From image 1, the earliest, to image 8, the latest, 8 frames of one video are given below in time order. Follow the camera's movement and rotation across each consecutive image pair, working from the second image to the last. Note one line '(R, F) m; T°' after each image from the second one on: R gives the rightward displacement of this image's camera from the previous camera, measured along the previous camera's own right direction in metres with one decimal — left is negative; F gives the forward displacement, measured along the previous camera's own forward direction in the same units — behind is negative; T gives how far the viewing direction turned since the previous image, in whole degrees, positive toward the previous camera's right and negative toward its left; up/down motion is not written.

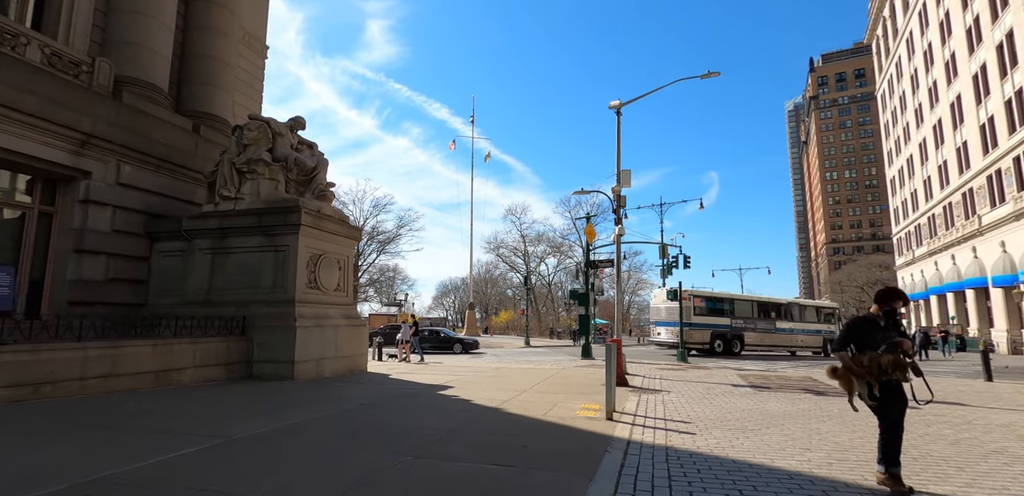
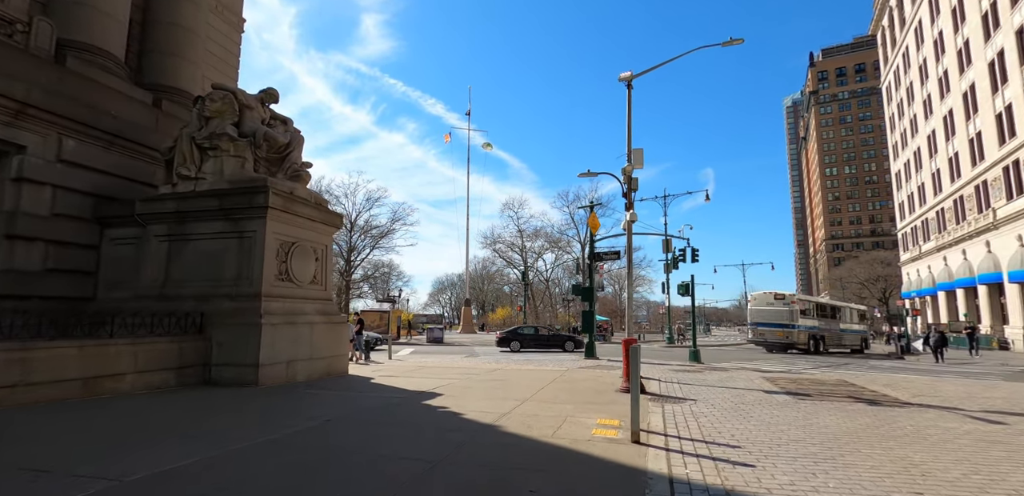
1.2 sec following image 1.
(0.0, +1.4) m; 0°
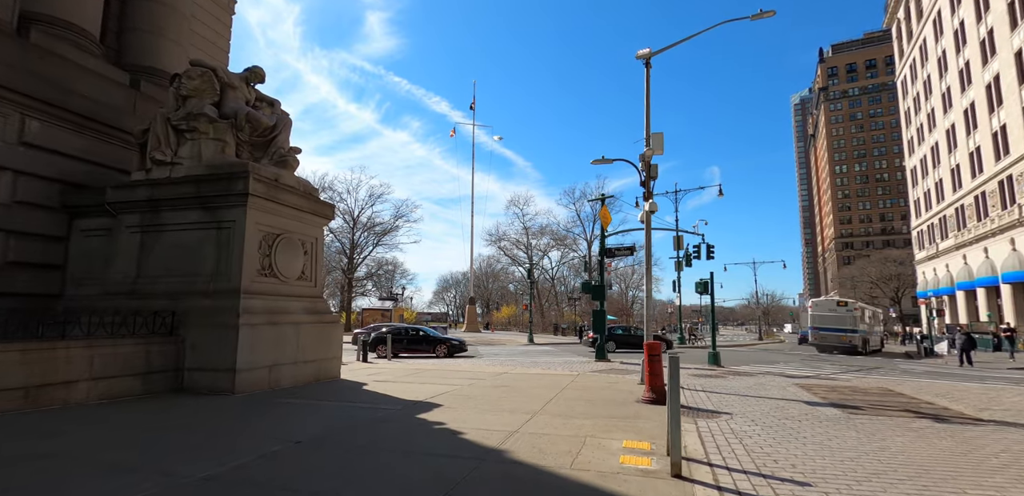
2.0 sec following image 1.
(0.0, +1.0) m; -1°
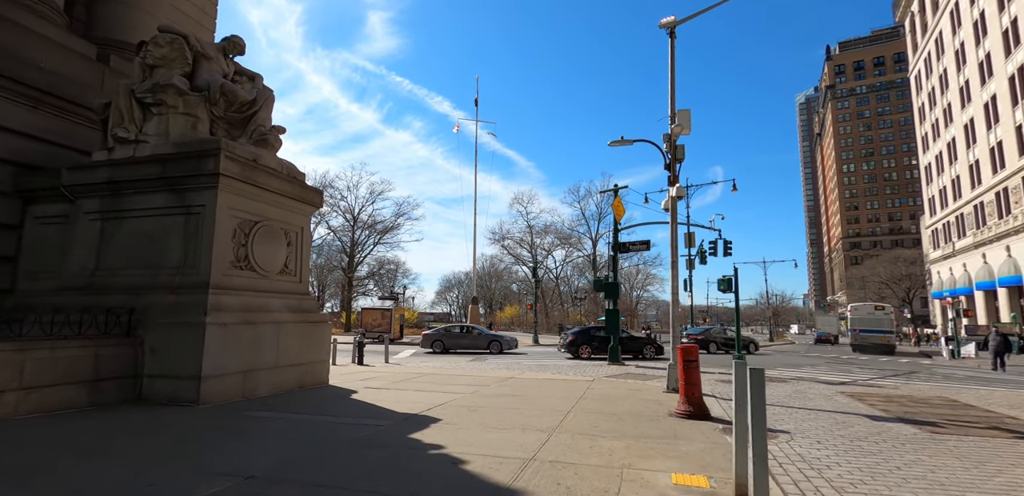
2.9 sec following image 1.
(-0.1, +1.2) m; 0°
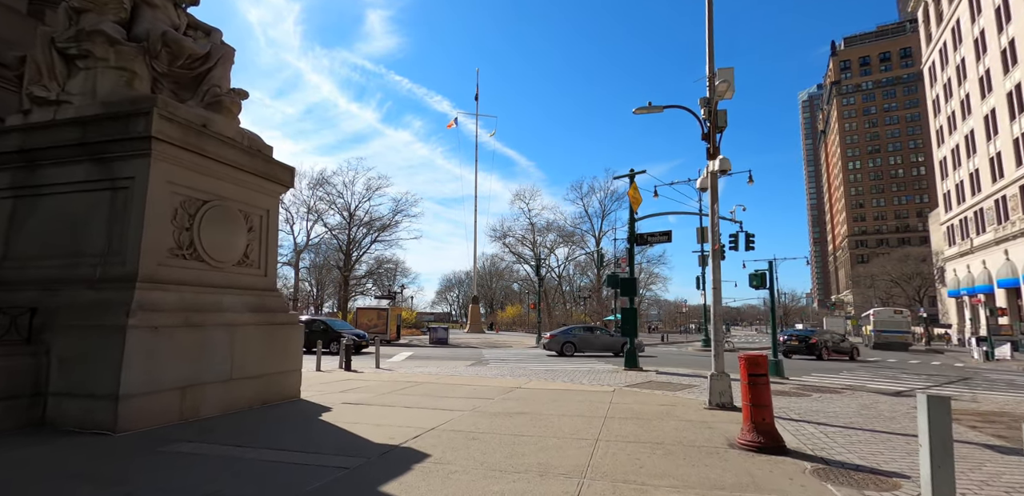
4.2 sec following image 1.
(-0.1, +1.6) m; 0°
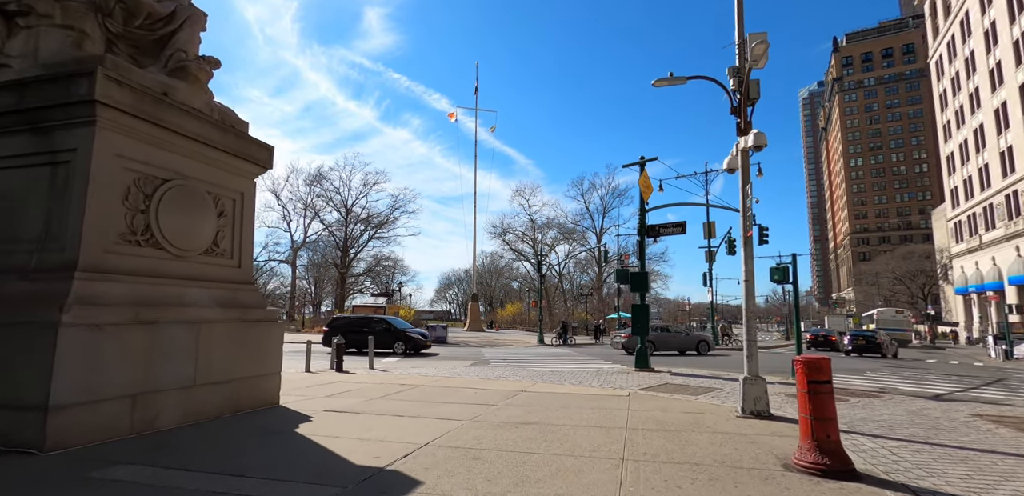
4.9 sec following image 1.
(-0.1, +0.9) m; 0°
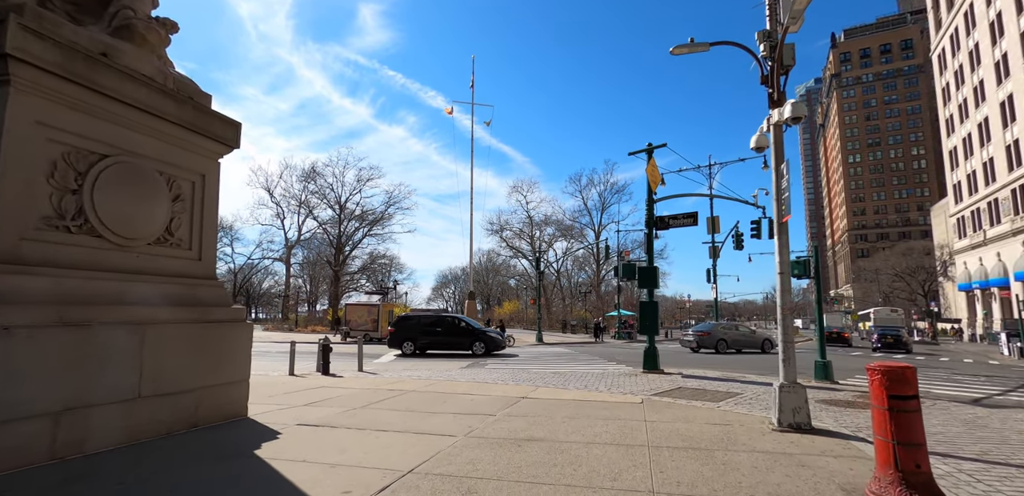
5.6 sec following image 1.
(0.0, +0.9) m; 0°
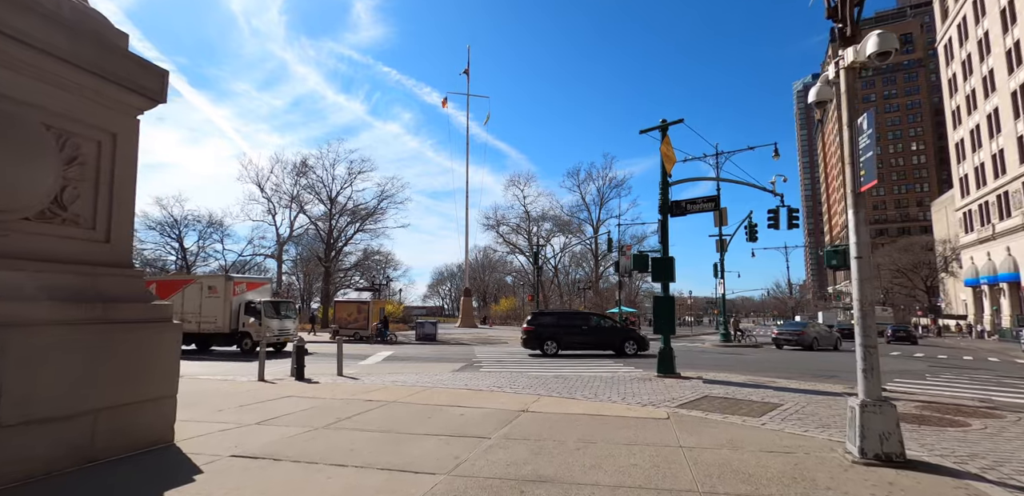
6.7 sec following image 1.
(0.0, +1.4) m; 0°
